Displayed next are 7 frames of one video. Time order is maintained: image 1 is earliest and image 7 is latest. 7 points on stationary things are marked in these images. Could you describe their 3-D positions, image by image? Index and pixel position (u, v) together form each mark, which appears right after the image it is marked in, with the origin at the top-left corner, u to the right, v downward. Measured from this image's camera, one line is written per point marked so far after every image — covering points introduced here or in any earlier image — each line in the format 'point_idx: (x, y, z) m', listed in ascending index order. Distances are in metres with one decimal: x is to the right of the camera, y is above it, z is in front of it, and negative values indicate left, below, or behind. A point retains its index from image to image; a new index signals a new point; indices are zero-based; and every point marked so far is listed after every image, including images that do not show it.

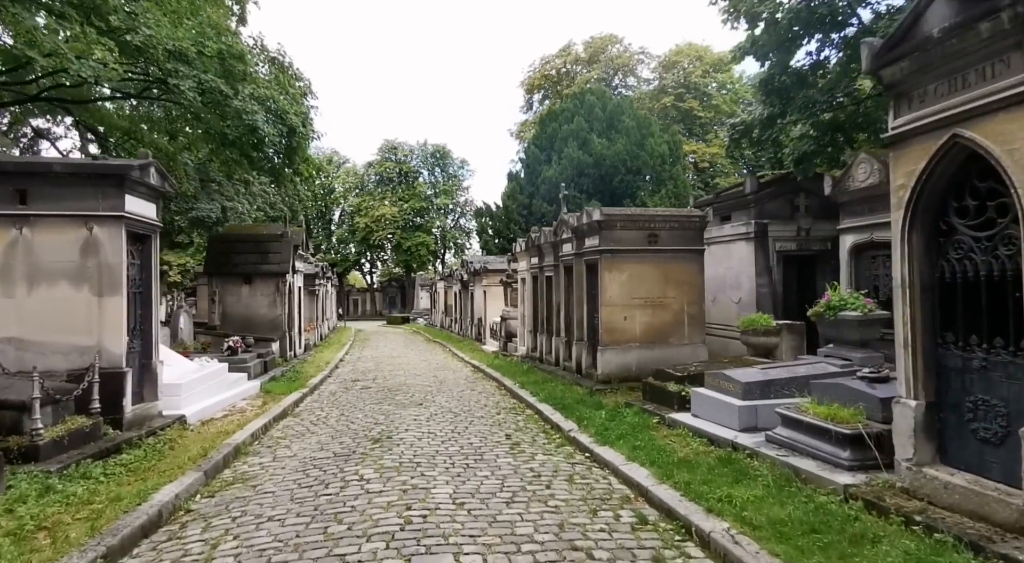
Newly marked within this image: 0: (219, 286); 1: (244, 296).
0: (-7.8, -0.1, +18.2) m
1: (-7.2, -0.4, +18.3) m
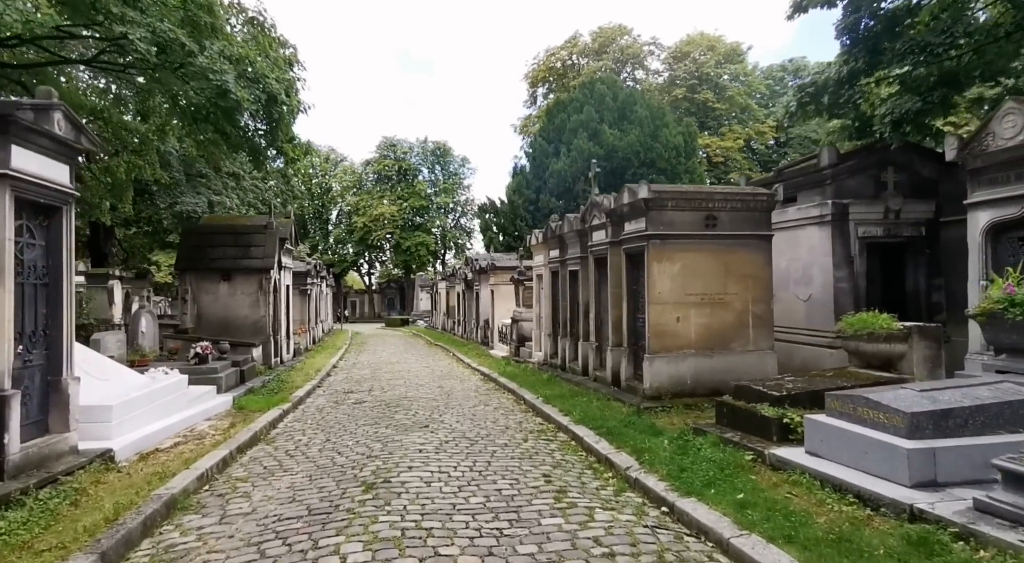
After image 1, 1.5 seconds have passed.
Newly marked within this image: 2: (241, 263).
0: (-7.5, -0.1, +16.1) m
1: (-6.8, -0.3, +16.1) m
2: (-6.4, +0.4, +16.0) m
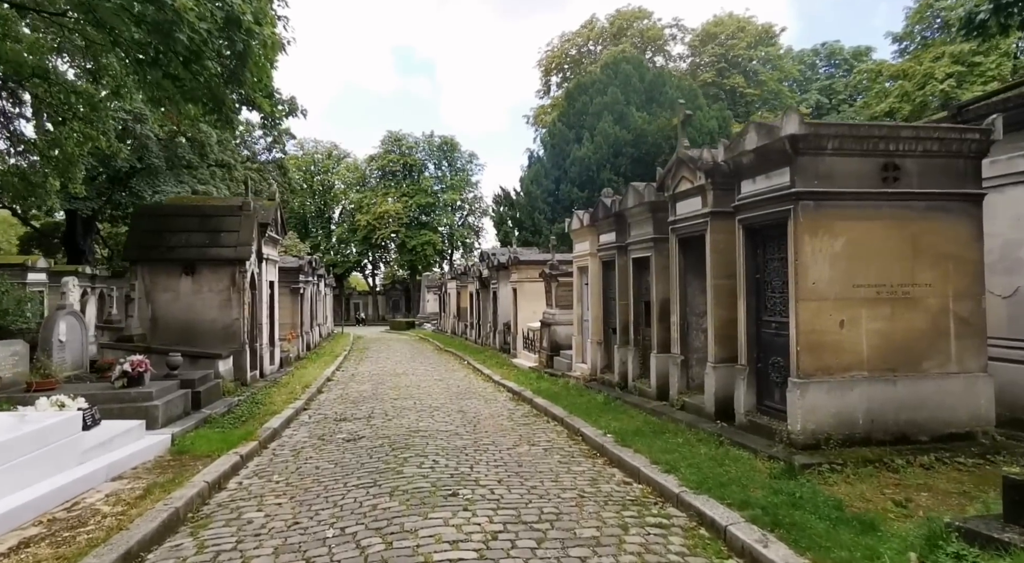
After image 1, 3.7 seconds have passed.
0: (-6.8, +0.1, +12.9) m
1: (-6.1, -0.2, +12.9) m
2: (-5.7, +0.5, +12.8) m
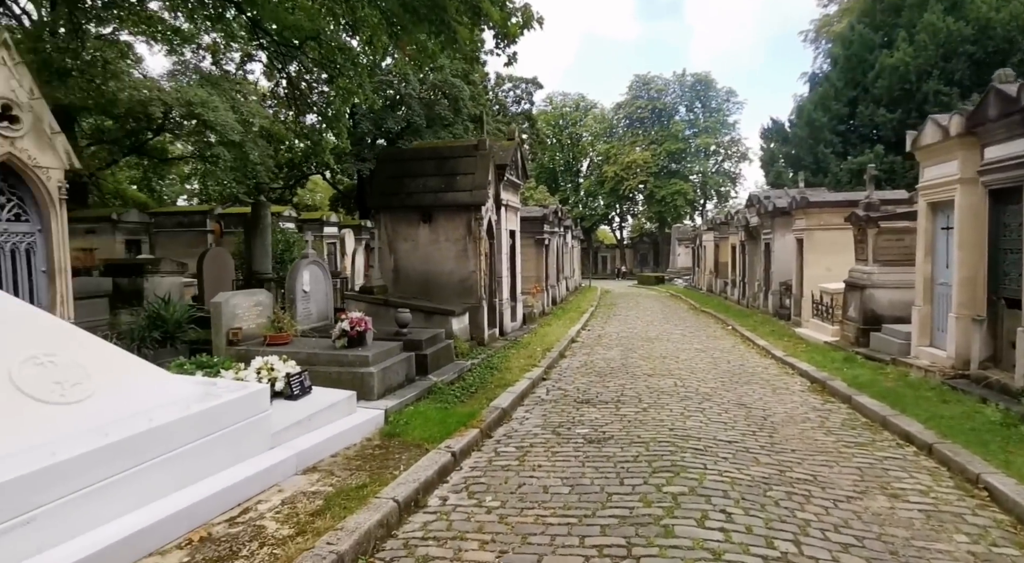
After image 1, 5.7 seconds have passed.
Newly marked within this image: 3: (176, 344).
0: (-2.2, +1.0, +12.1) m
1: (-1.5, +0.7, +11.9) m
2: (-1.2, +1.4, +11.6) m
3: (-4.9, -0.9, +10.0) m
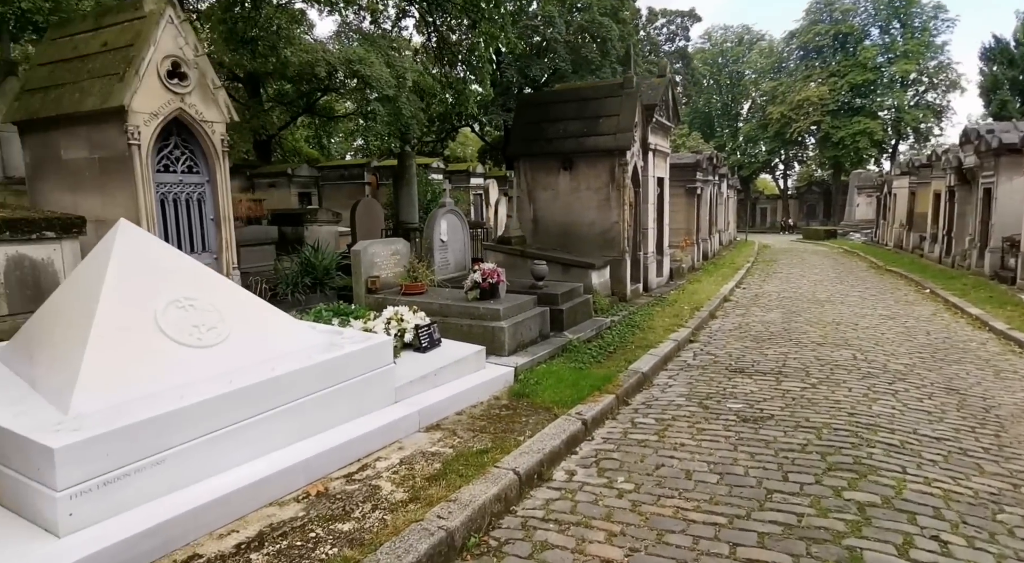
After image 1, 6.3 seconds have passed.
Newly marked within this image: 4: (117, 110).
0: (+0.3, +1.8, +11.5) m
1: (+0.9, +1.5, +11.2) m
2: (+1.2, +2.2, +10.8) m
3: (-2.8, -0.1, +10.2) m
4: (-4.7, +2.0, +8.1) m
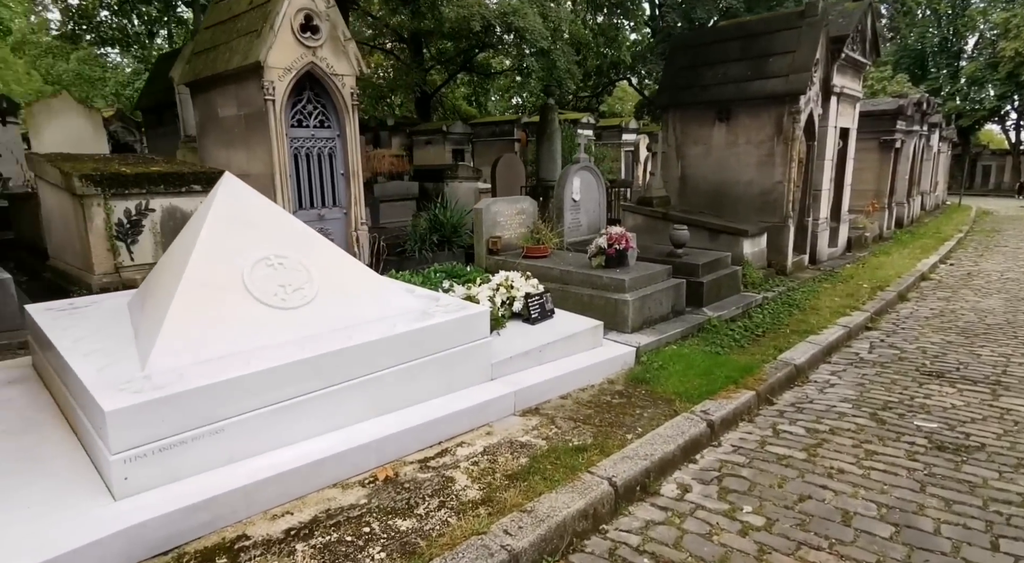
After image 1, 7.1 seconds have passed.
0: (+2.5, +2.3, +10.3) m
1: (+3.0, +2.0, +9.9) m
2: (+3.2, +2.6, +9.3) m
3: (-0.9, +0.5, +9.8) m
4: (-3.1, +2.5, +8.1) m
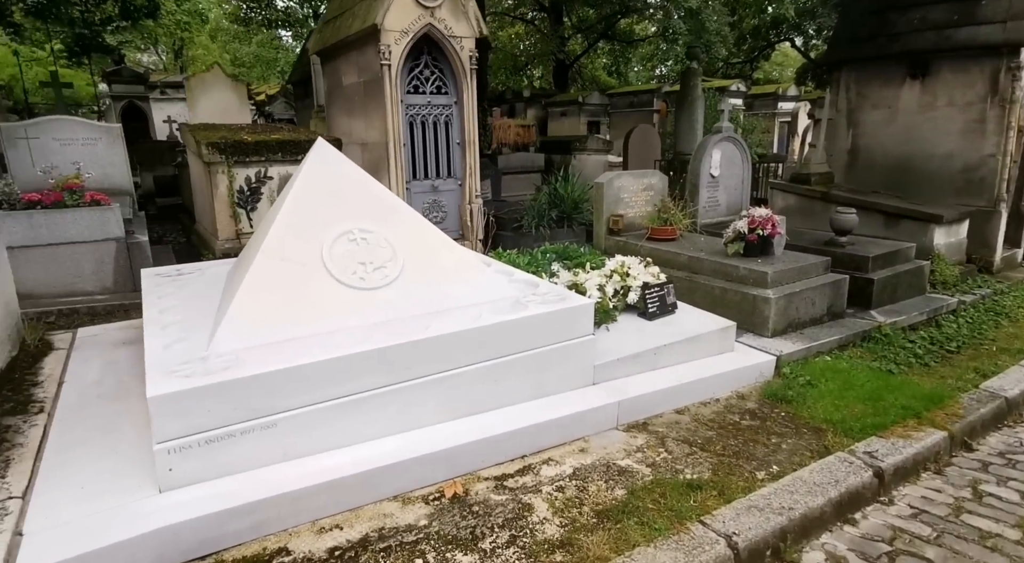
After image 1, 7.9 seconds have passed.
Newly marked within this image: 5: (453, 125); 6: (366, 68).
0: (+4.3, +2.4, +8.8) m
1: (+4.7, +2.0, +8.3) m
2: (+4.8, +2.7, +7.7) m
3: (+0.8, +0.7, +9.0) m
4: (-1.6, +2.9, +7.7) m
5: (-0.7, +2.0, +8.7) m
6: (-1.8, +2.6, +8.3) m
